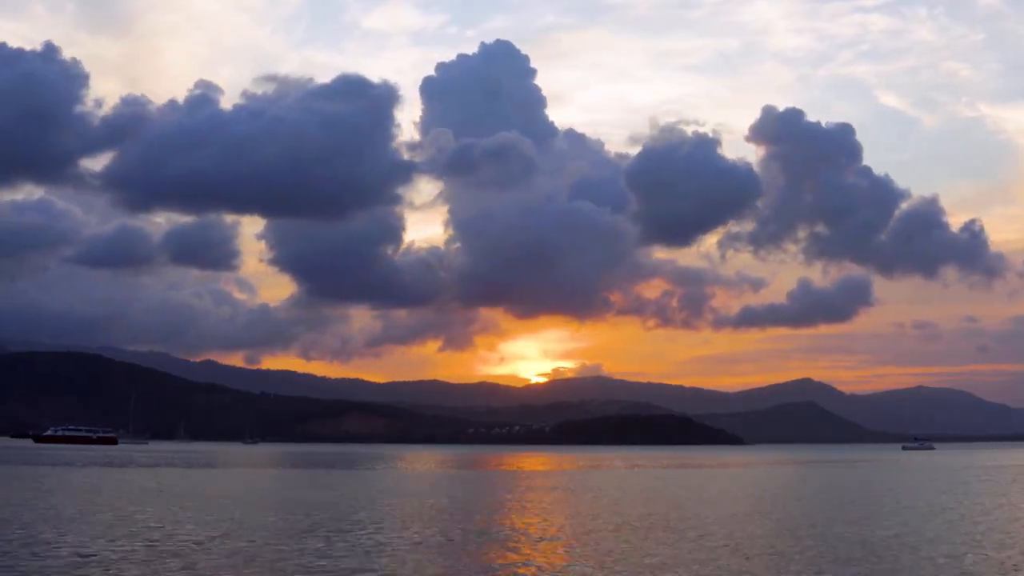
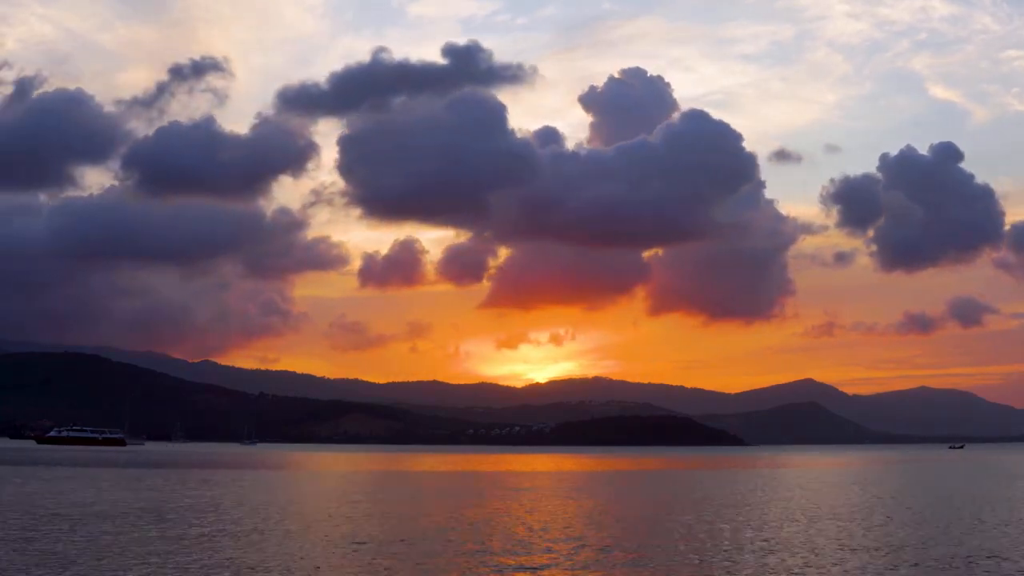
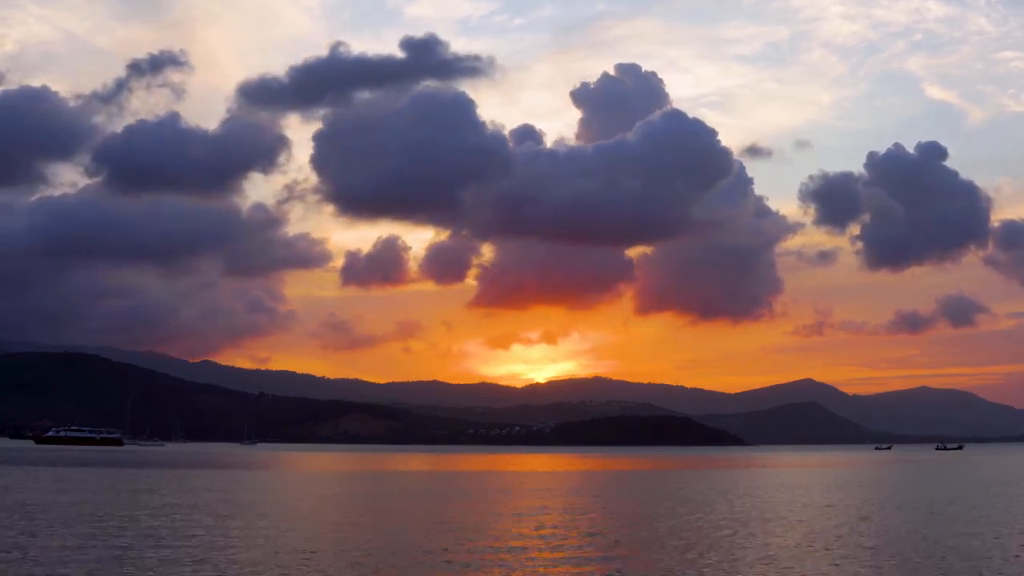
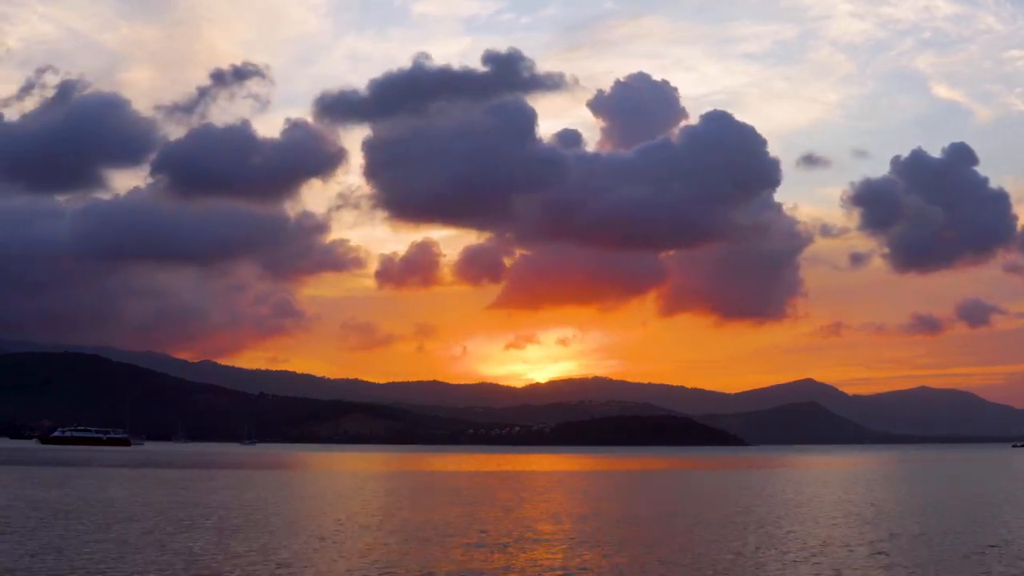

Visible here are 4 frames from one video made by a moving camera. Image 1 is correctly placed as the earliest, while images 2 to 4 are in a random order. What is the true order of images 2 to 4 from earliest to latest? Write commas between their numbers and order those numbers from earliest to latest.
3, 2, 4
